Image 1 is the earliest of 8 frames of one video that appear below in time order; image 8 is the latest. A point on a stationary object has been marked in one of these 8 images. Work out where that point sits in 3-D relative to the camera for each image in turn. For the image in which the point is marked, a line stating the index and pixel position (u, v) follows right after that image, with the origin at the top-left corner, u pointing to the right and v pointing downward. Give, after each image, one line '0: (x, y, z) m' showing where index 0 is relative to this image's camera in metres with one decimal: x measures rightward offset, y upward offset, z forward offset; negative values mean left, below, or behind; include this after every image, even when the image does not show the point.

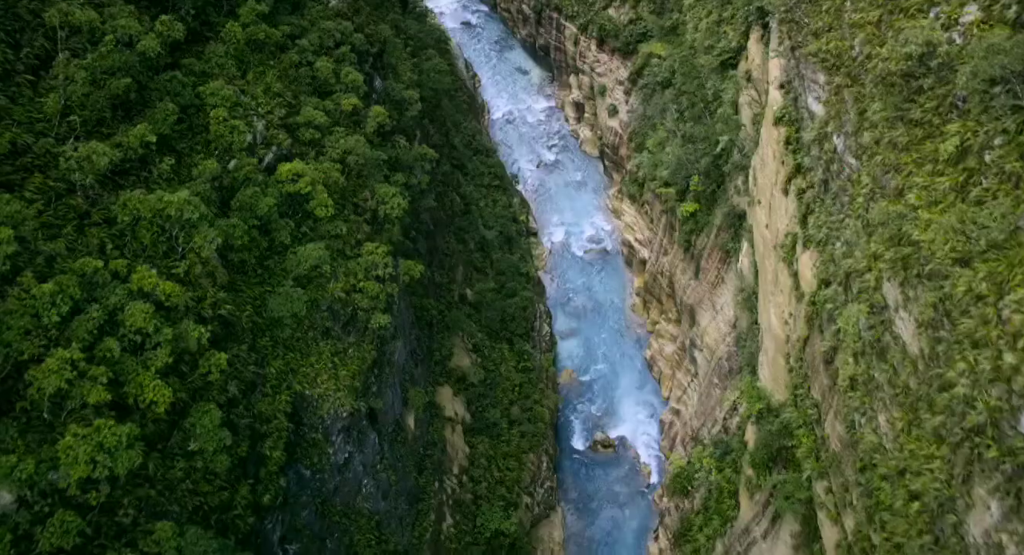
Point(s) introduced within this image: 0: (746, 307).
0: (+5.5, -0.7, +19.3) m
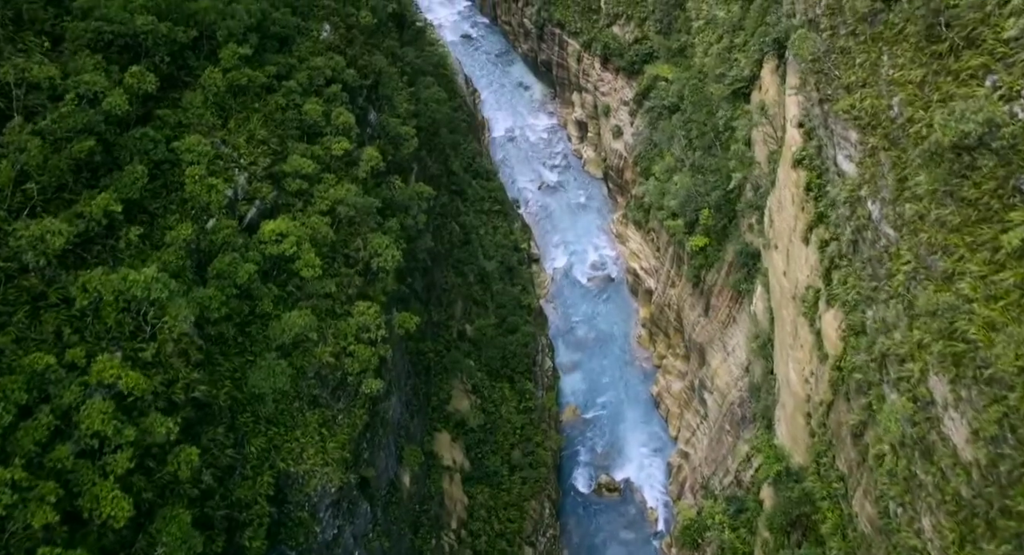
0: (+5.5, -1.7, +18.2) m
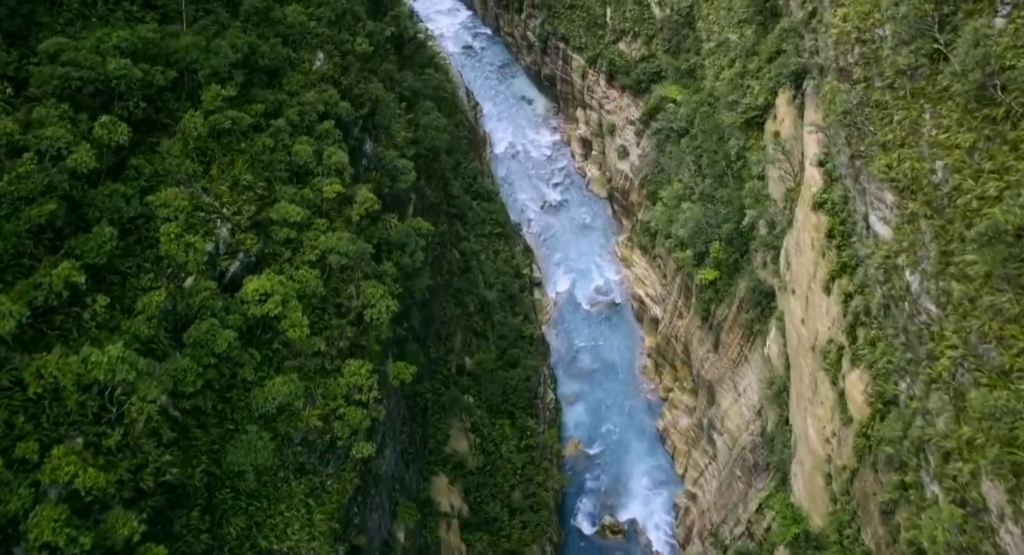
0: (+5.6, -2.6, +17.3) m
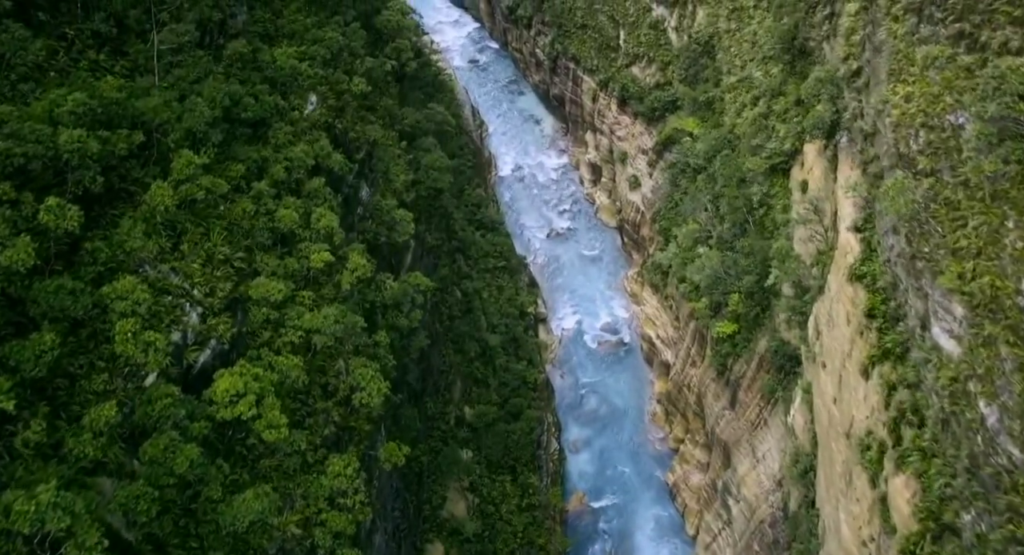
0: (+5.6, -4.0, +15.9) m
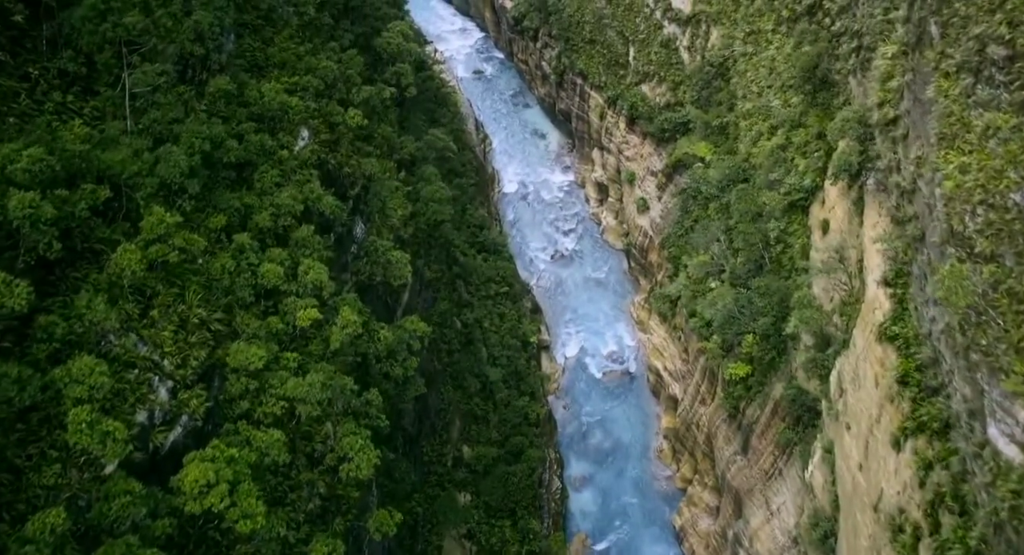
0: (+5.6, -4.9, +14.9) m
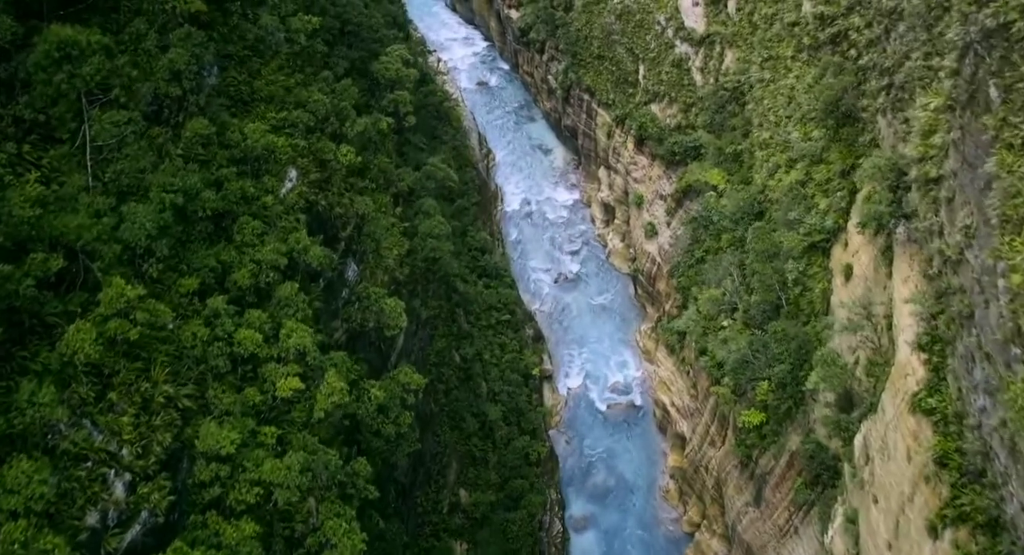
0: (+5.6, -5.8, +13.9) m
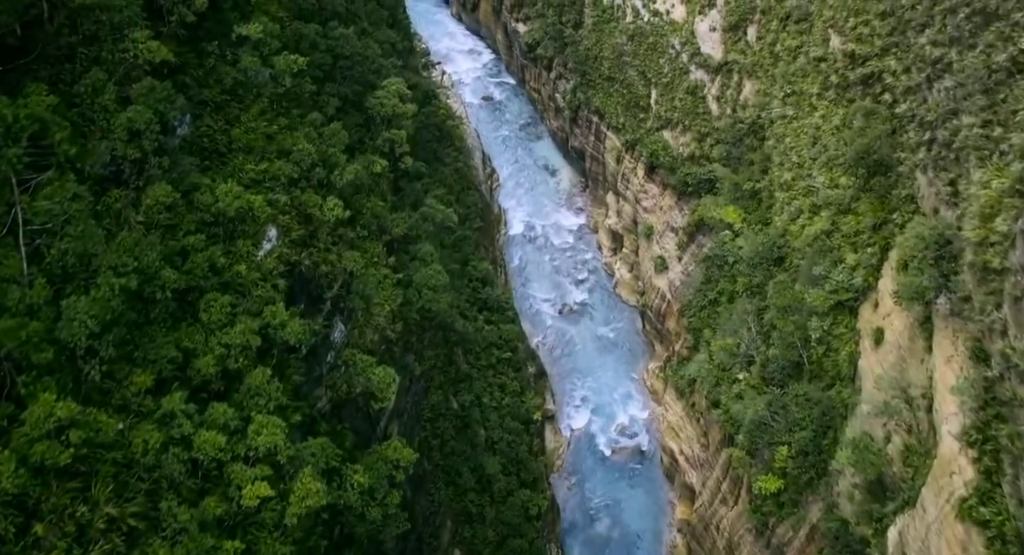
0: (+5.5, -7.0, +12.6) m
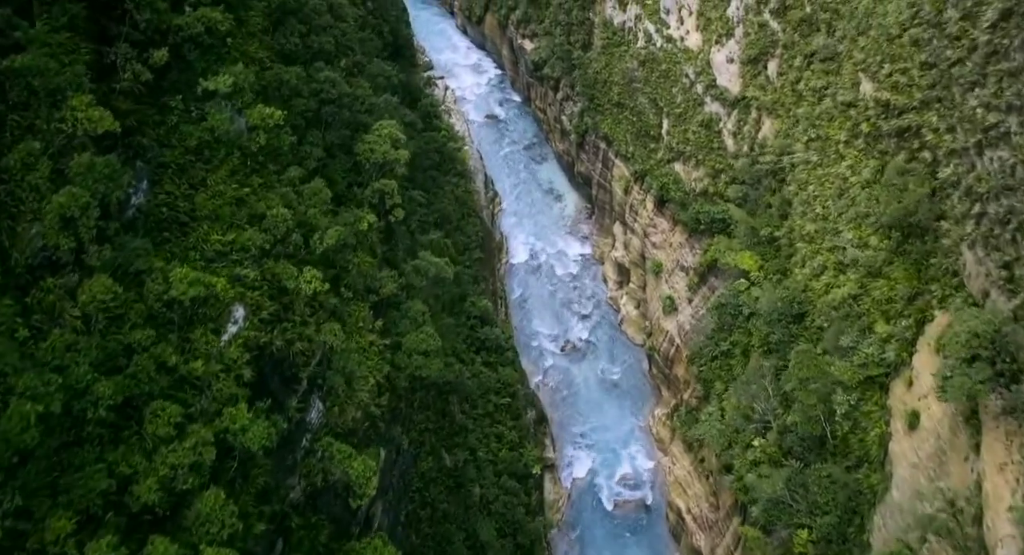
0: (+5.3, -8.2, +11.2) m
